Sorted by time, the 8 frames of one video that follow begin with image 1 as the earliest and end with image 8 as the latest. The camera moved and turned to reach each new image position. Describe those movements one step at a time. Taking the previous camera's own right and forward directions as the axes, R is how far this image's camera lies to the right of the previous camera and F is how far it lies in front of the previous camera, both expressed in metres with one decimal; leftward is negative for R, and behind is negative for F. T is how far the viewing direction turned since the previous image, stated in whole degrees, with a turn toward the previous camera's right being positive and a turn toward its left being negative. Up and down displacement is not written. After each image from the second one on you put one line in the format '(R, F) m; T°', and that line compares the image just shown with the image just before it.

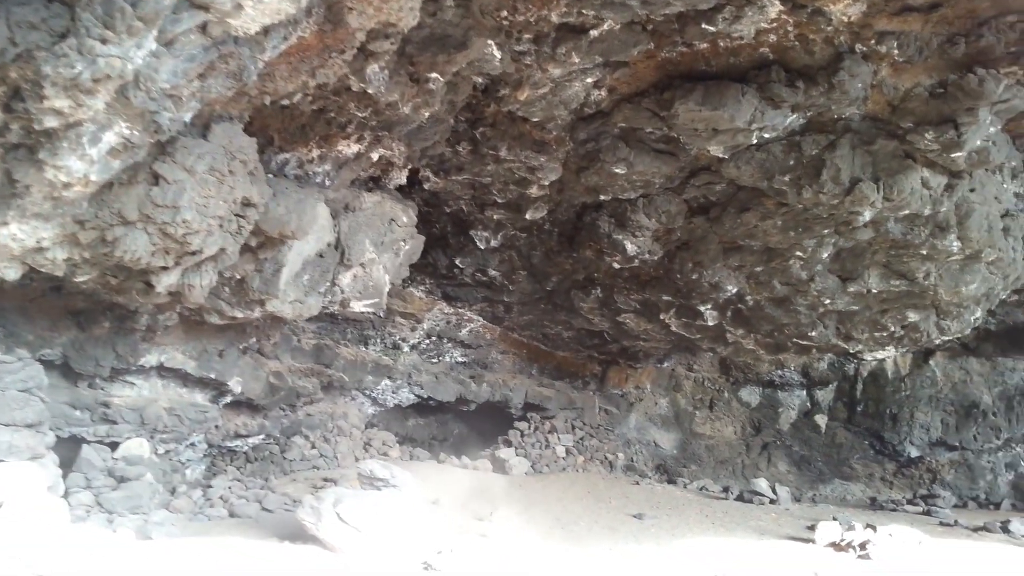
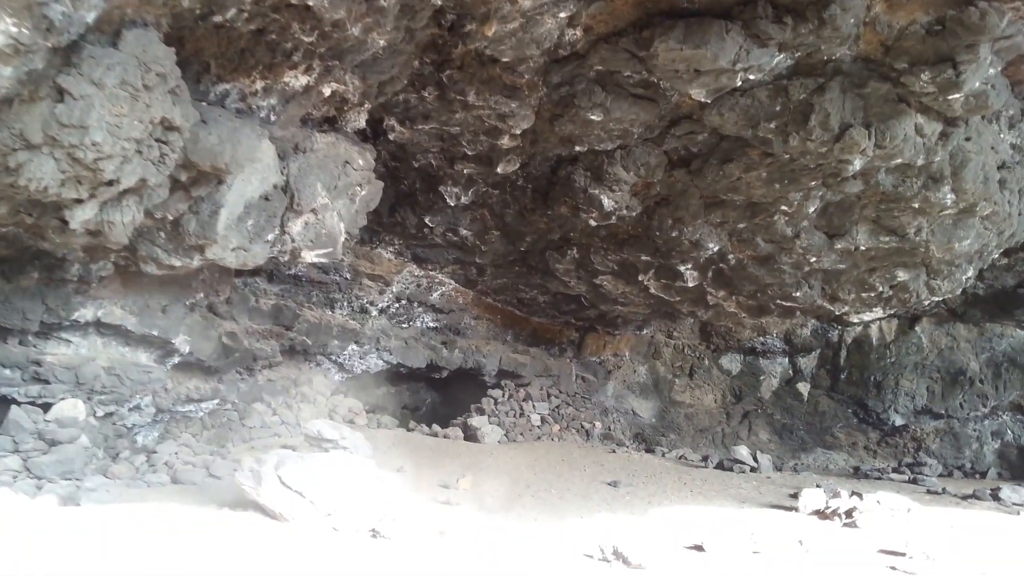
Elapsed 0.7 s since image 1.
(+0.1, +0.3) m; +1°
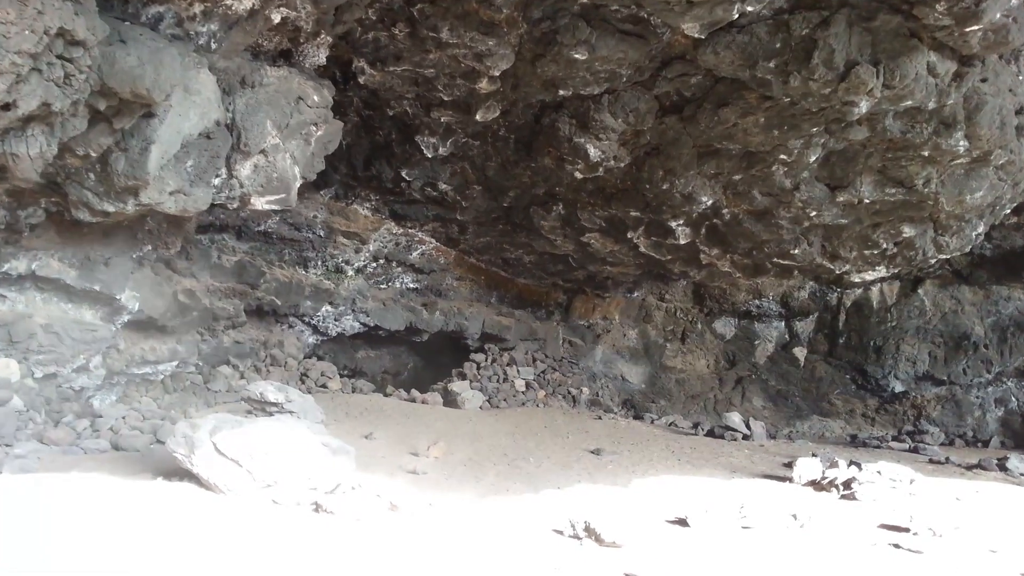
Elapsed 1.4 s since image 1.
(+0.1, +0.3) m; 0°
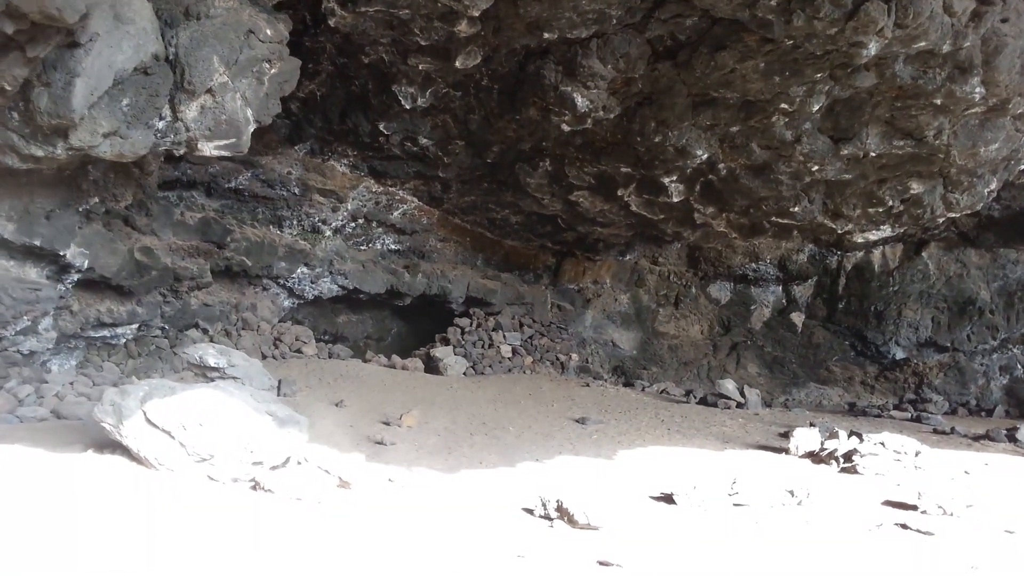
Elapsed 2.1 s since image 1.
(+0.1, +0.3) m; 0°
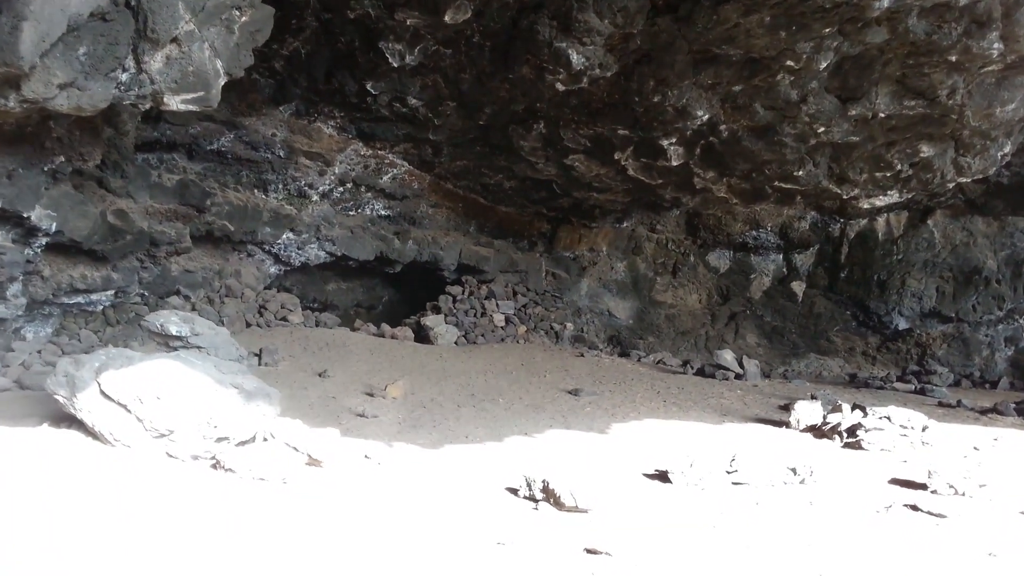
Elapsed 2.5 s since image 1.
(0.0, +0.2) m; 0°
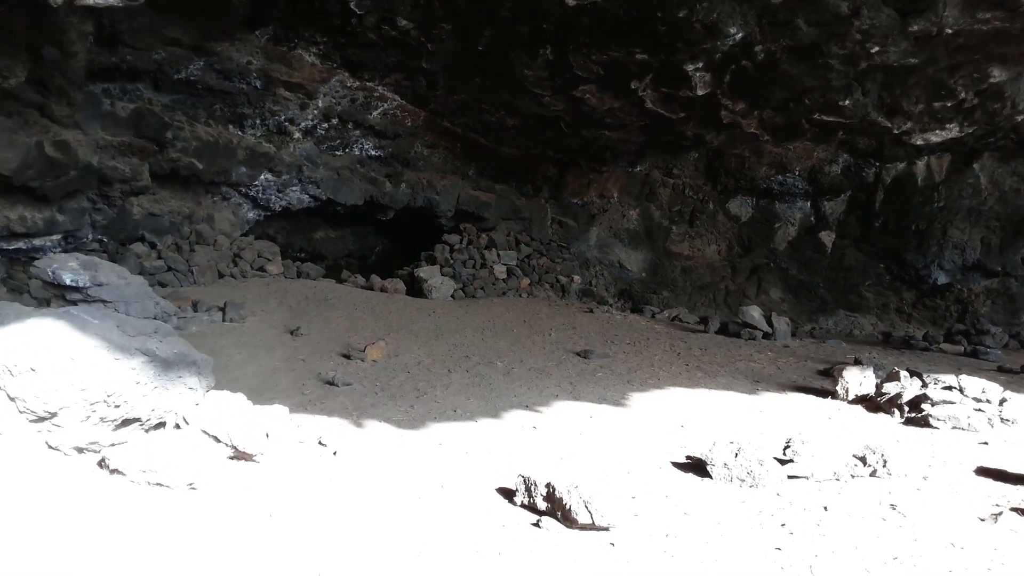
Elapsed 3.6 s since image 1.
(0.0, +0.5) m; 0°
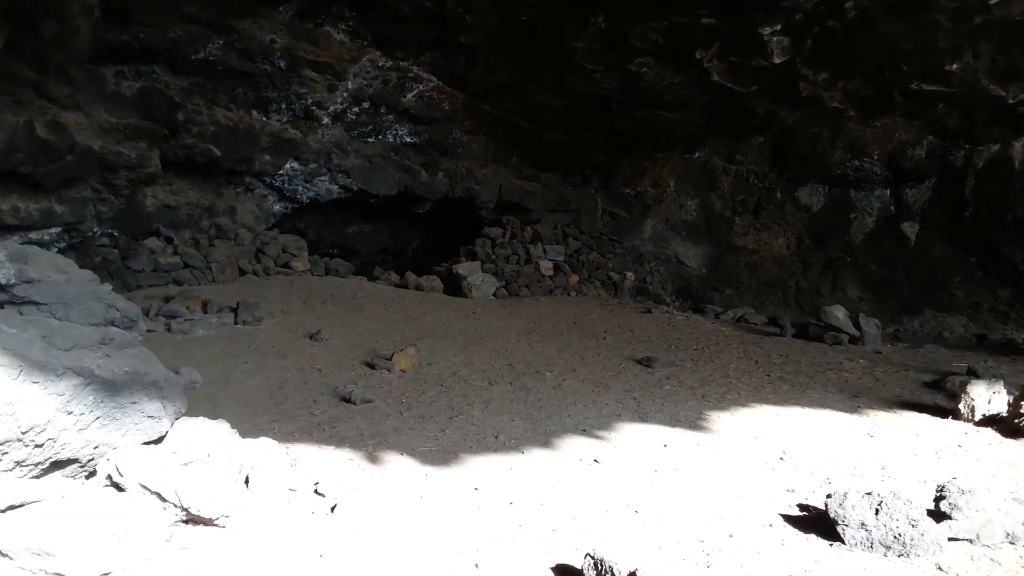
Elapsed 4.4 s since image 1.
(0.0, +0.5) m; -3°
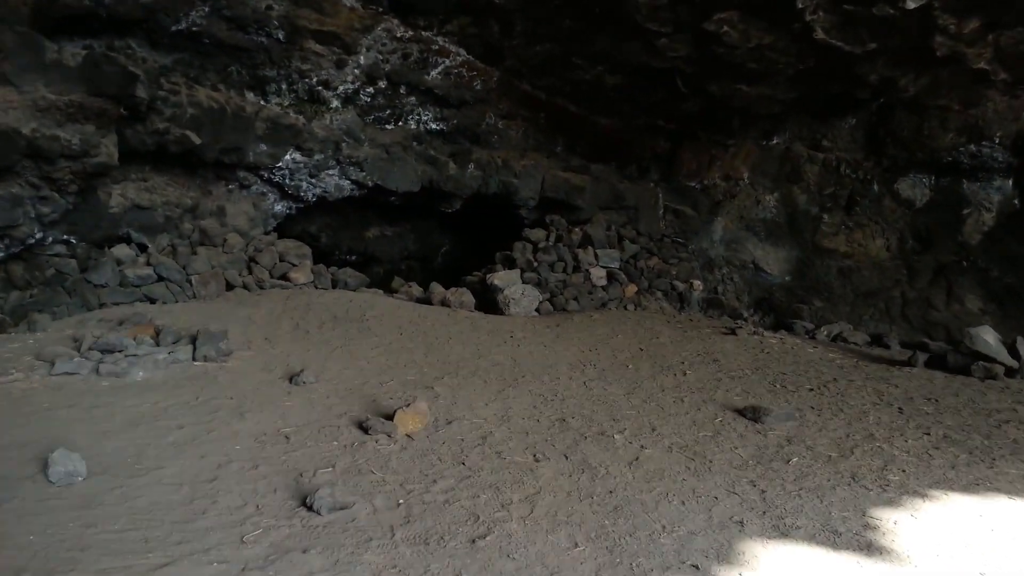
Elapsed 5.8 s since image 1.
(0.0, +0.8) m; -3°
